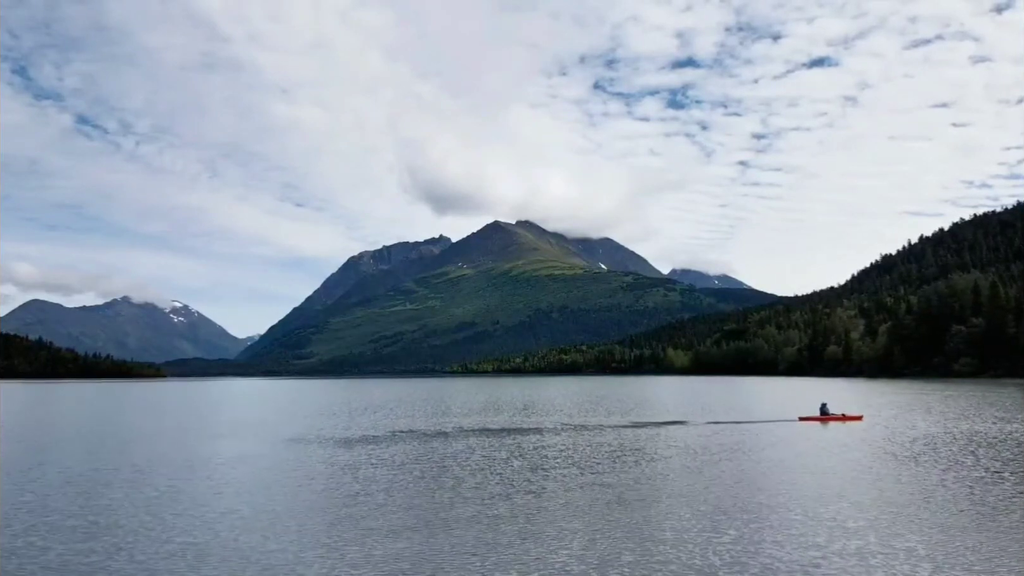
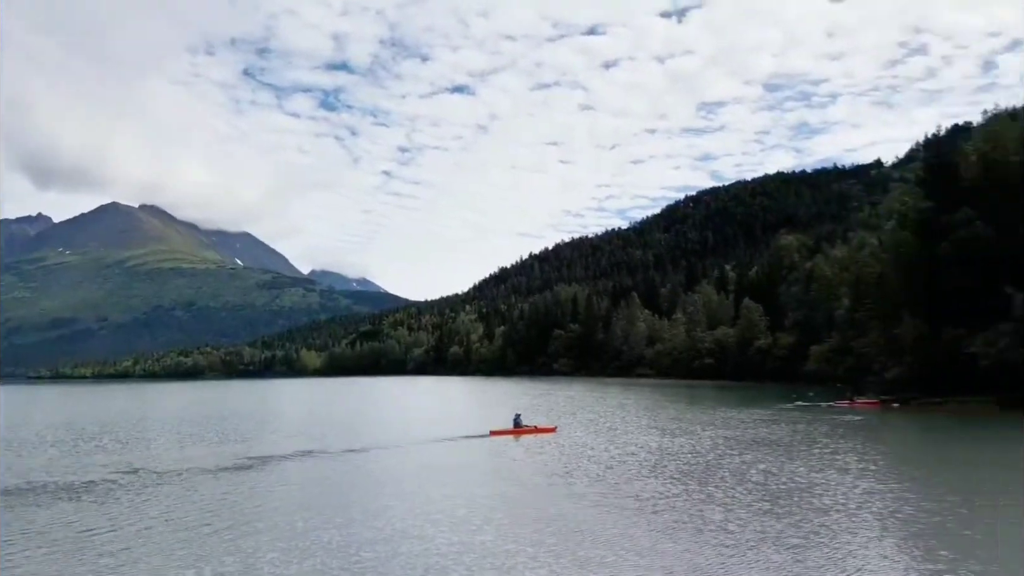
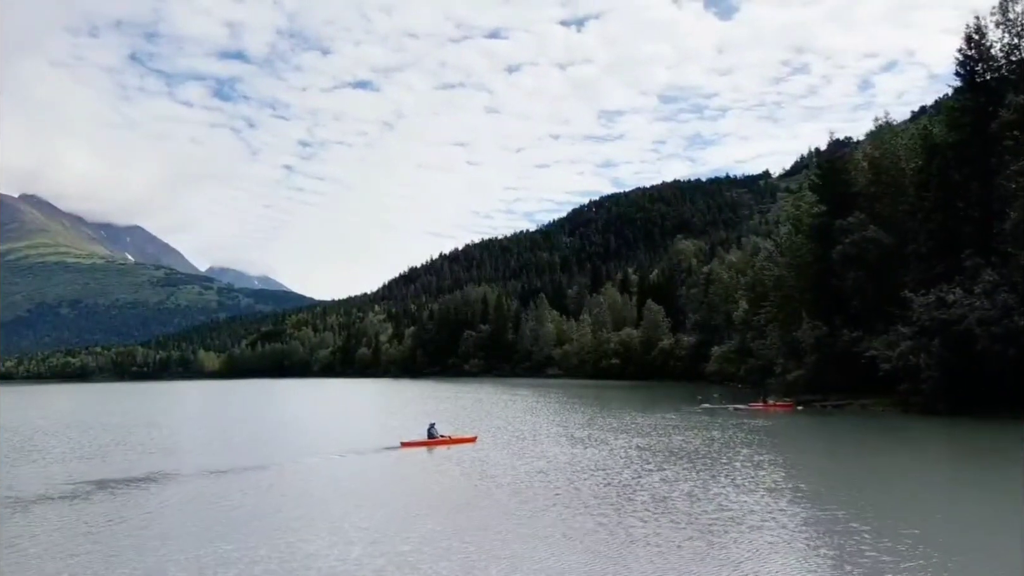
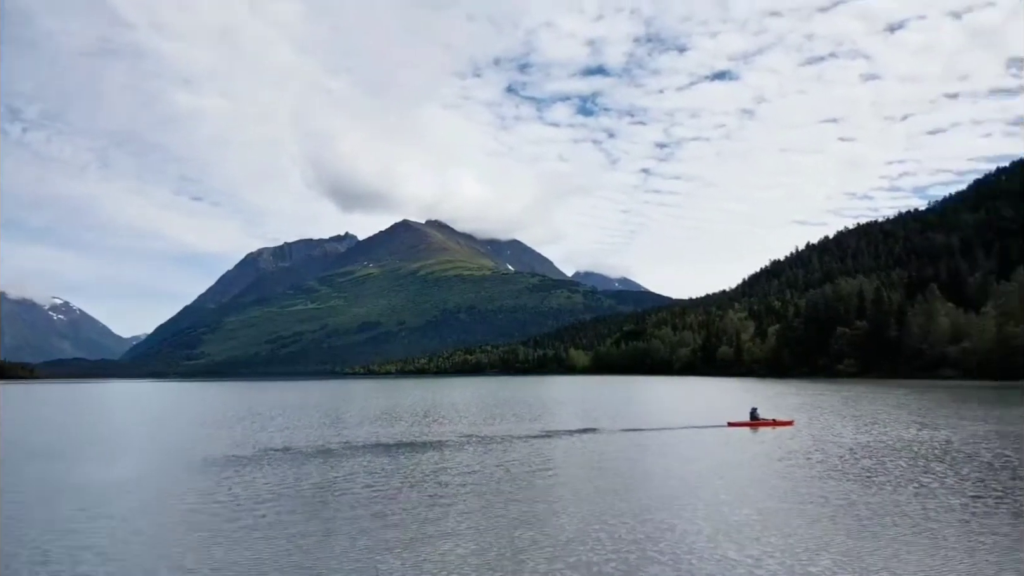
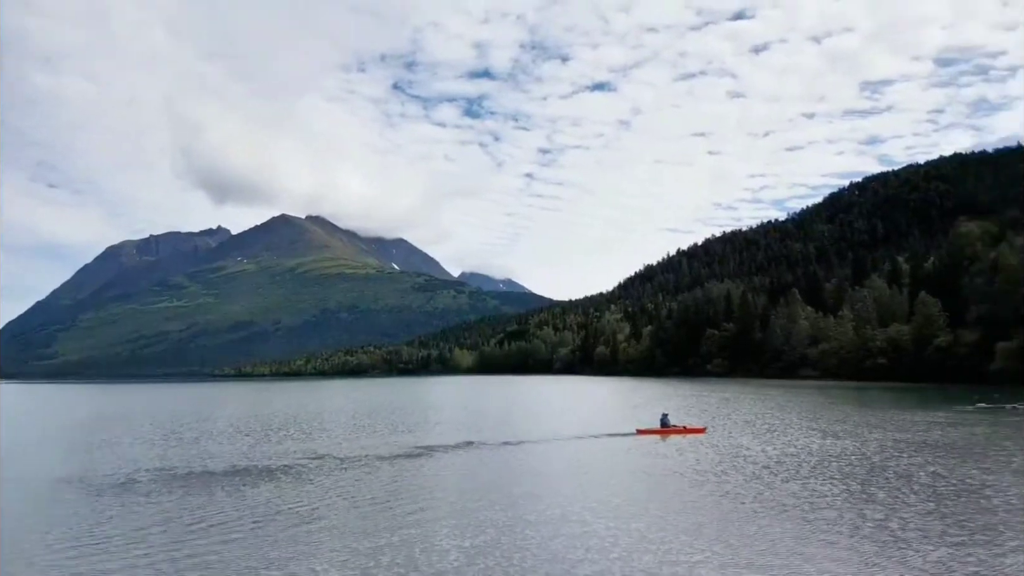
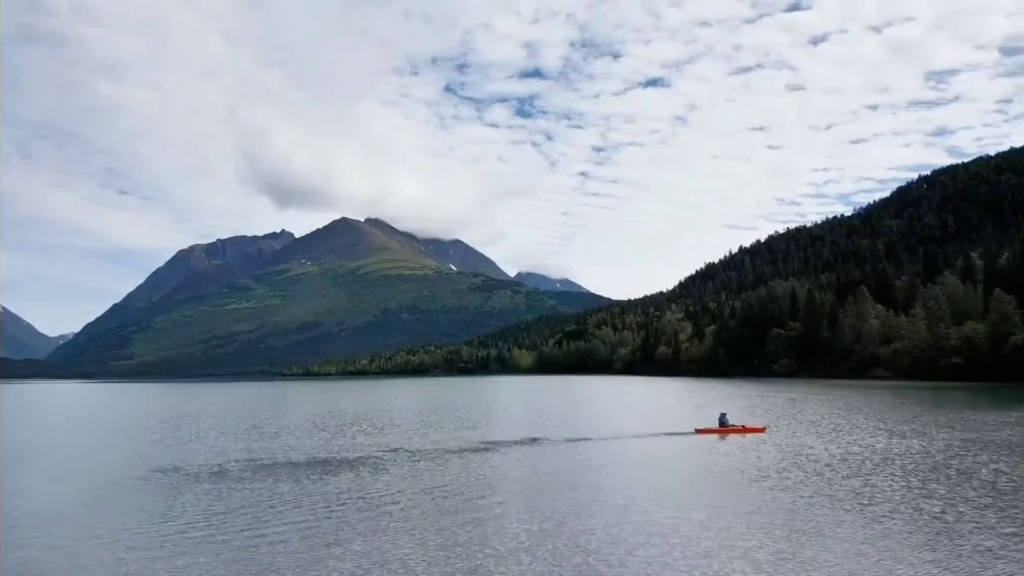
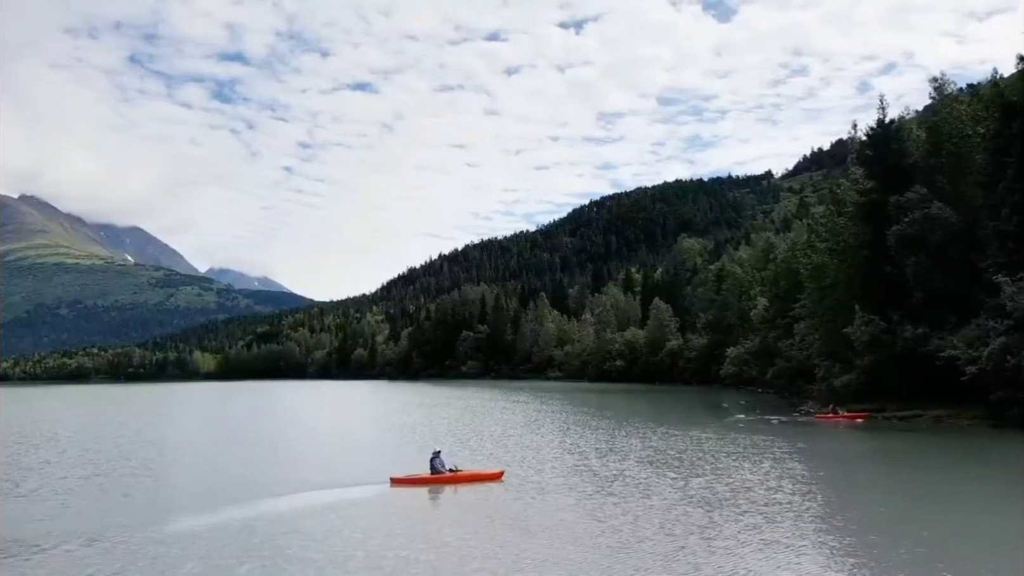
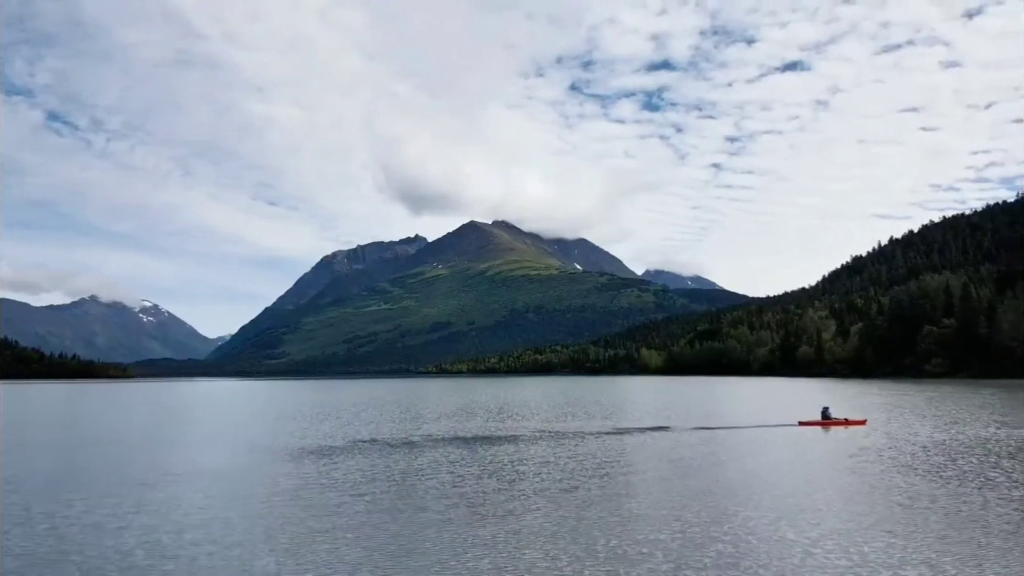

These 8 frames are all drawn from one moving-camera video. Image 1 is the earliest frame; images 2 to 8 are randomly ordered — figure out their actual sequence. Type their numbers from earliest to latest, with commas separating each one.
8, 4, 6, 5, 2, 3, 7
